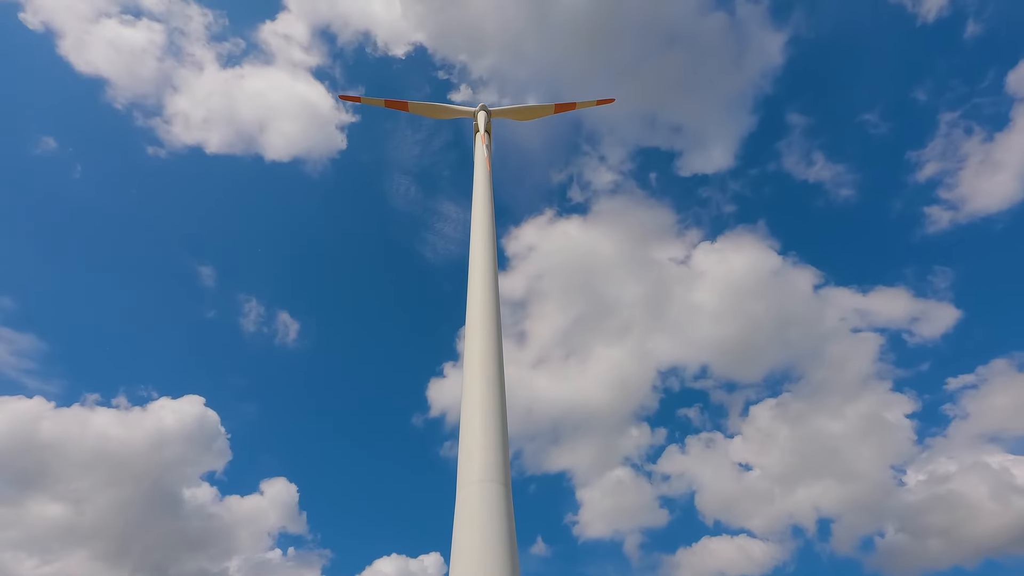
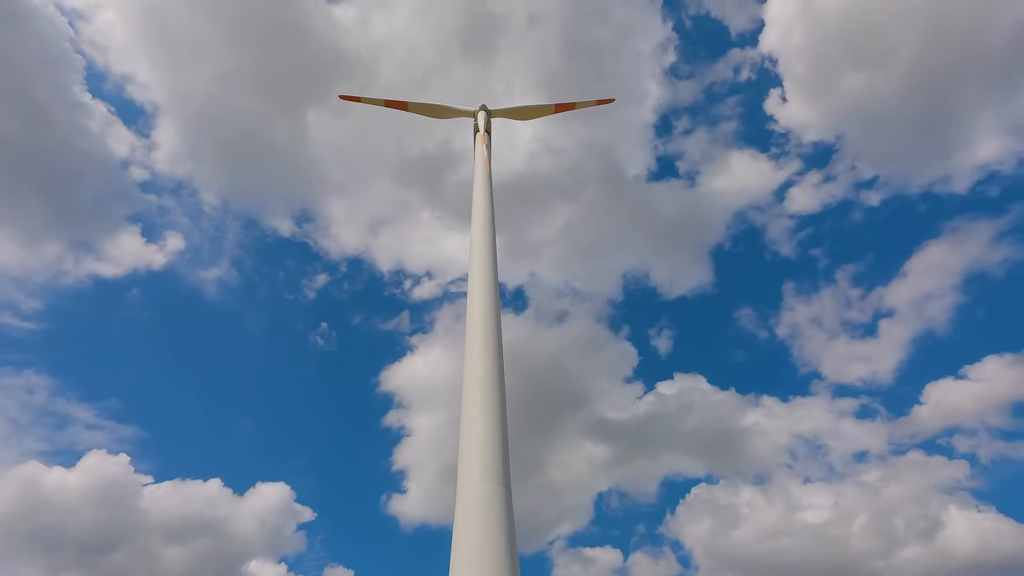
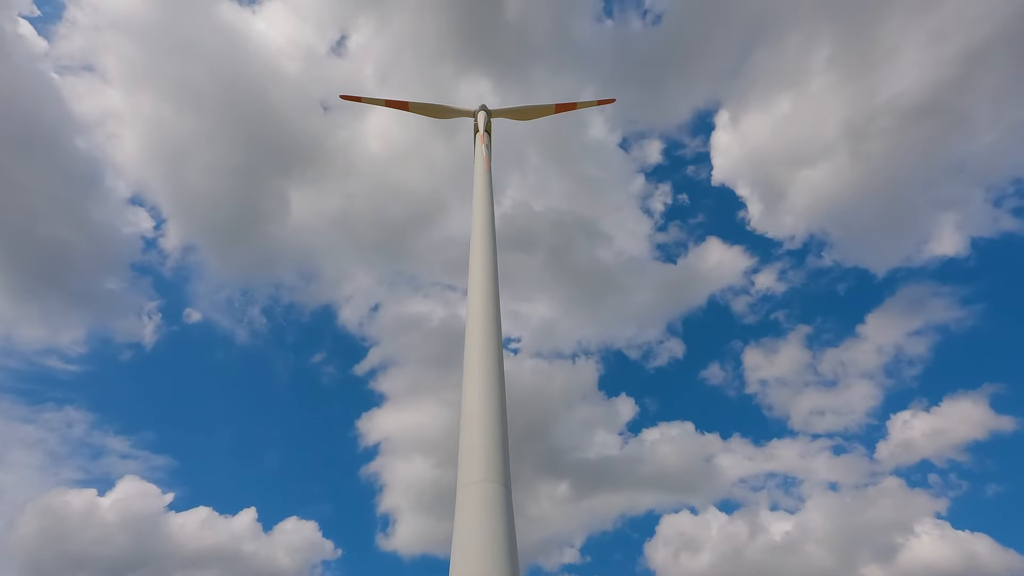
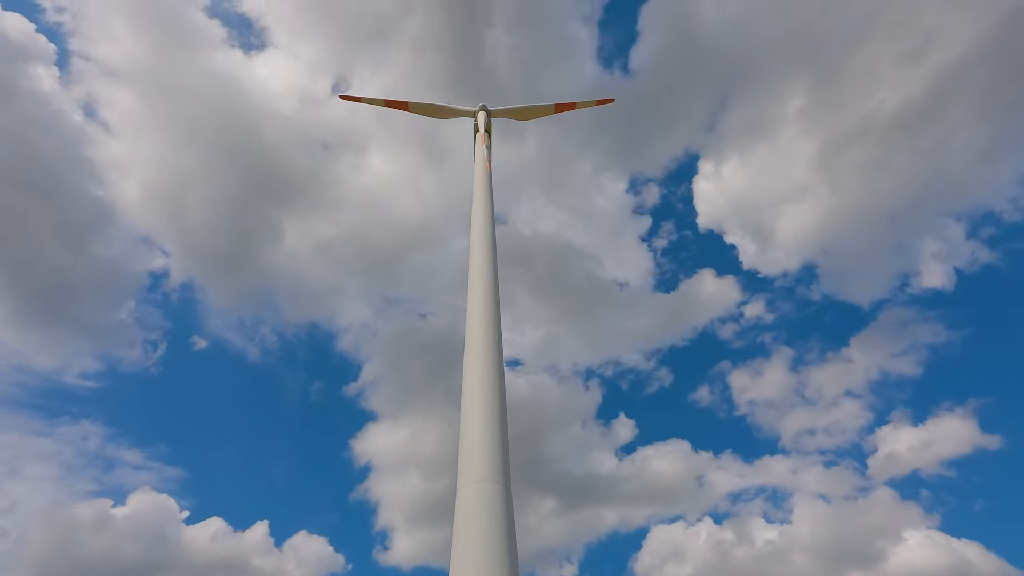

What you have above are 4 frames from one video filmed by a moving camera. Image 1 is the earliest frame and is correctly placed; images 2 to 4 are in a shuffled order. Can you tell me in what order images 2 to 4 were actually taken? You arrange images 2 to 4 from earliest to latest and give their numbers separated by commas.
2, 3, 4
